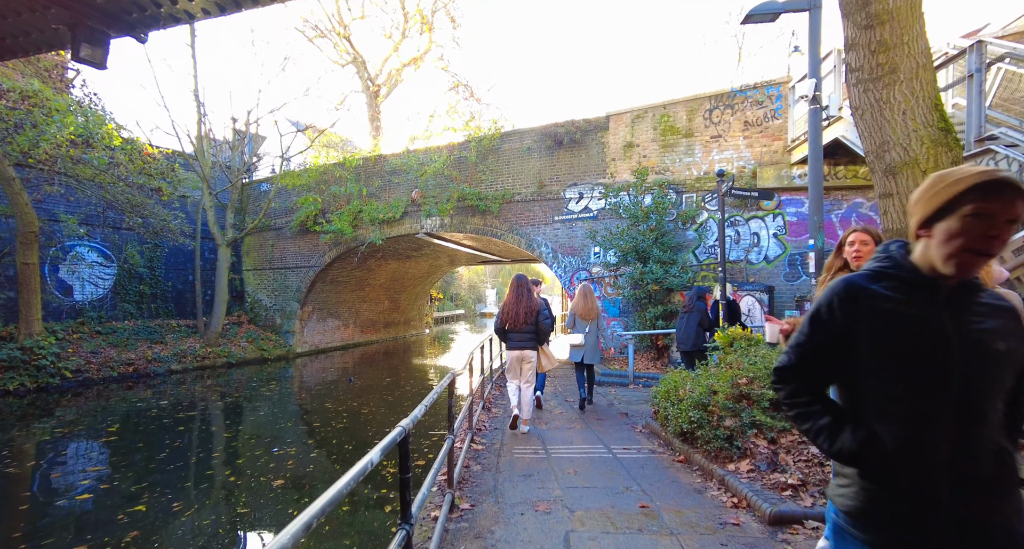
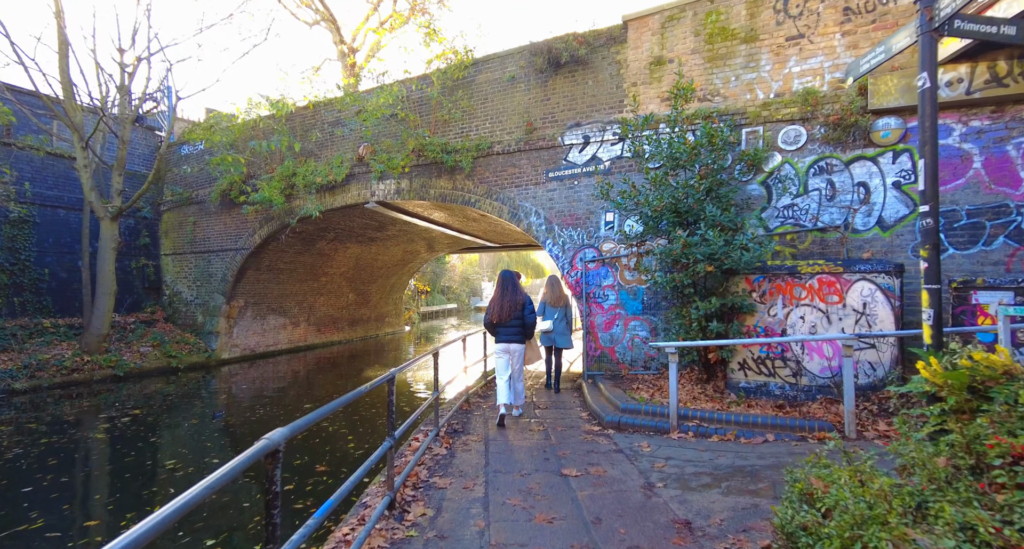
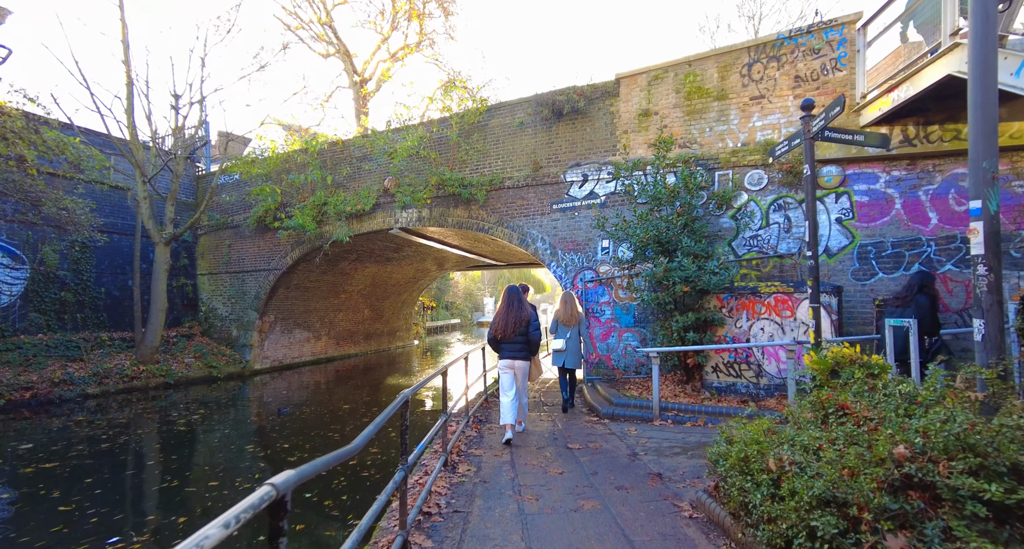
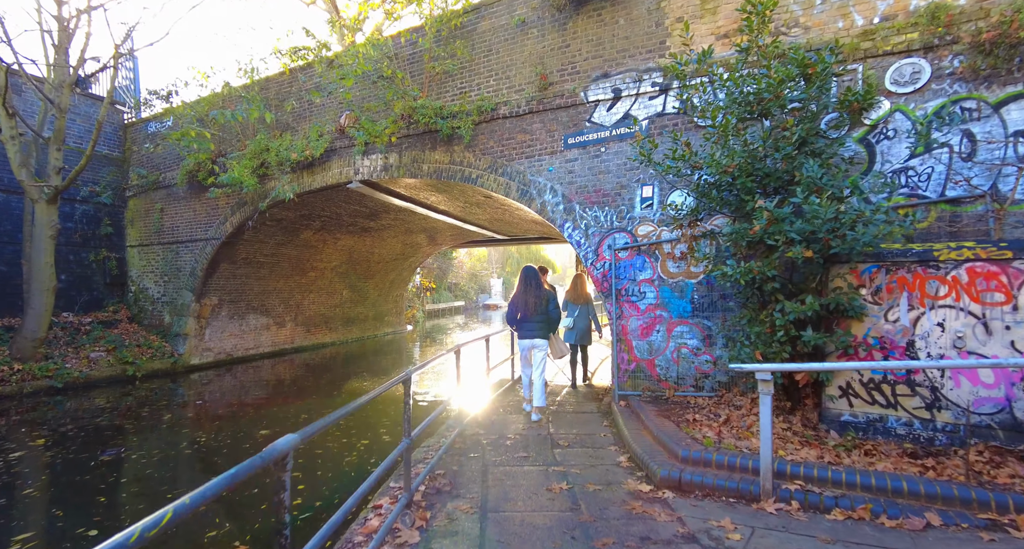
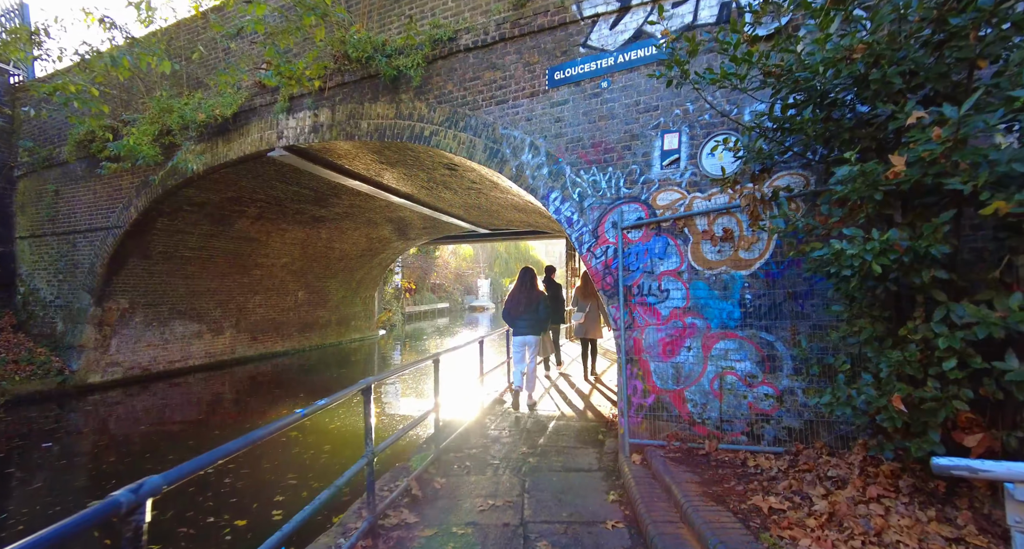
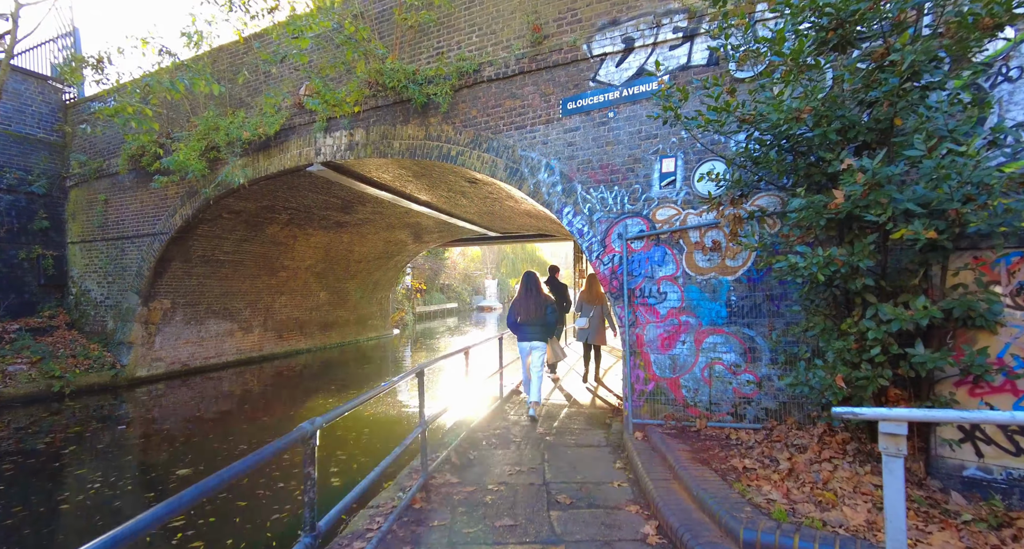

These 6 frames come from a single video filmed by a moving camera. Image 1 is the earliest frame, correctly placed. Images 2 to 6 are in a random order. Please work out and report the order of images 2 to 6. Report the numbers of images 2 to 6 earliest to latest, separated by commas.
3, 2, 4, 6, 5
